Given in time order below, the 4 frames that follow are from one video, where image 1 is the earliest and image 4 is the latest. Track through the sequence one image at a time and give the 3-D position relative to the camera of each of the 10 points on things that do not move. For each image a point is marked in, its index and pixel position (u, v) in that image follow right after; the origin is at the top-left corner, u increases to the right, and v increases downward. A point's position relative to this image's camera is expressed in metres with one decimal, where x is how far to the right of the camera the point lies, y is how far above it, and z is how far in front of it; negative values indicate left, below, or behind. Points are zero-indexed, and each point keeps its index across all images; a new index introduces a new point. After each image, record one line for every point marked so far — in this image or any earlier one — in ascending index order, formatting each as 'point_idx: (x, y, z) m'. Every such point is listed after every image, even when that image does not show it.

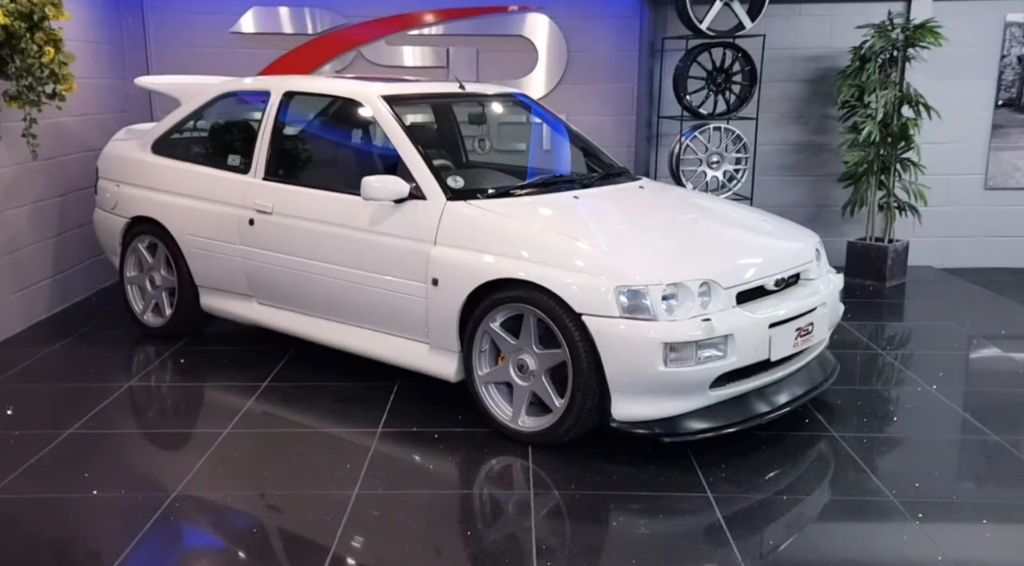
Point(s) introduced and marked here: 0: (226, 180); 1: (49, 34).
0: (-1.5, +0.5, +3.9) m
1: (-2.4, +1.3, +3.7) m
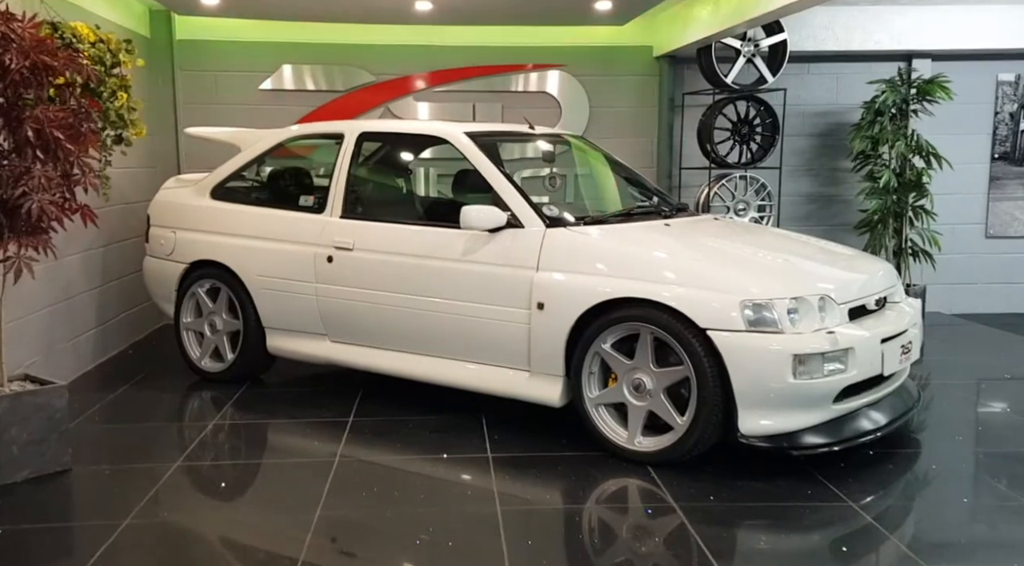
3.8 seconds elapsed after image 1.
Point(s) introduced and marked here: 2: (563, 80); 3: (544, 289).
0: (-1.1, +0.3, +3.9) m
1: (-2.0, +1.1, +3.8) m
2: (+0.4, +1.8, +6.3) m
3: (+0.1, 0.0, +3.1) m
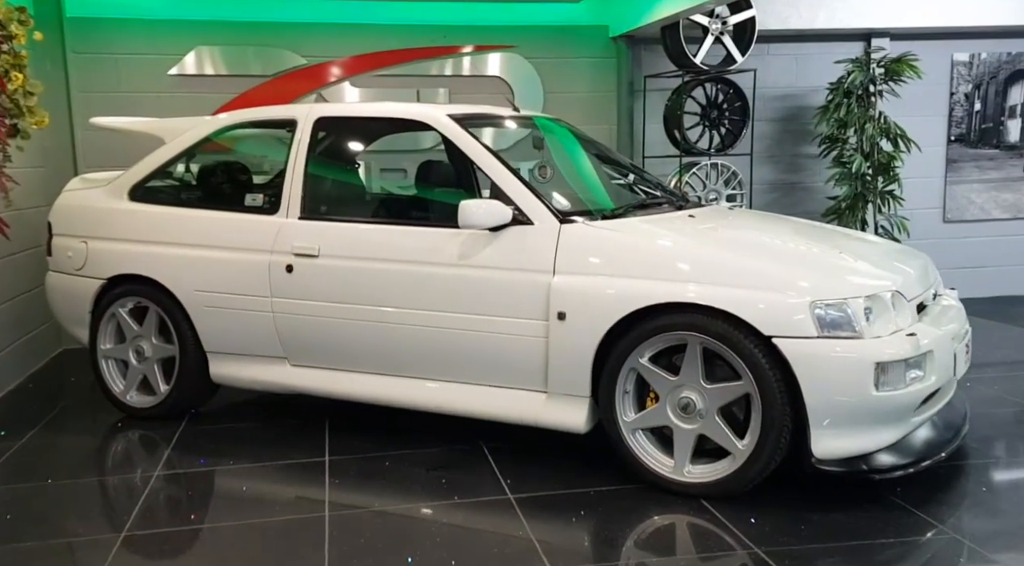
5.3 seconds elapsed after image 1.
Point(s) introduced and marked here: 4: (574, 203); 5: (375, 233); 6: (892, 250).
0: (-1.2, +0.3, +3.3) m
1: (-2.1, +1.0, +3.0) m
2: (0.0, +1.8, +5.9) m
3: (+0.2, 0.0, +2.7) m
4: (+0.2, +0.3, +2.9) m
5: (-0.6, +0.2, +3.0) m
6: (+1.5, +0.1, +3.0) m
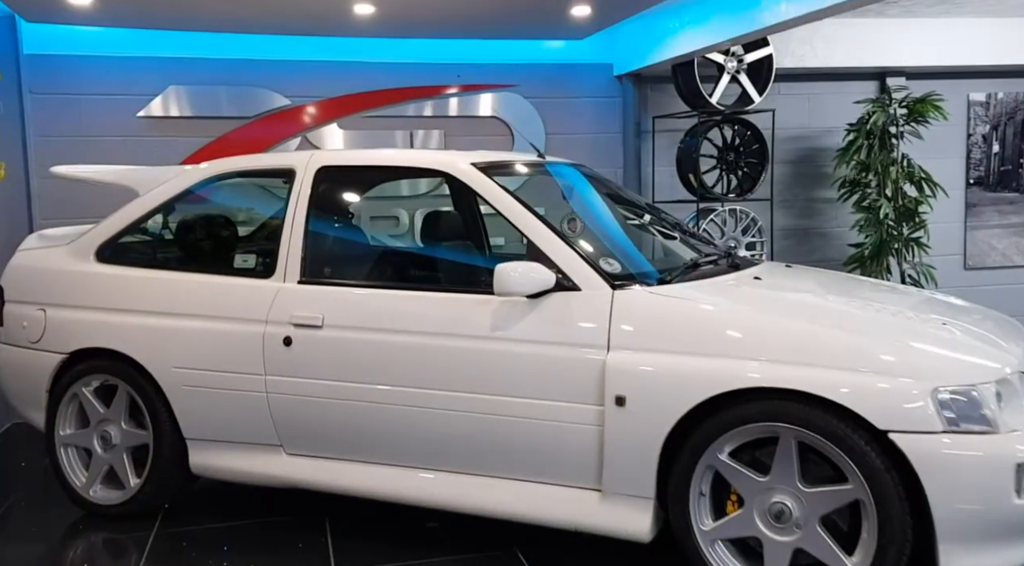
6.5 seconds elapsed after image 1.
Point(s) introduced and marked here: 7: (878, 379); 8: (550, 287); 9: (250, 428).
0: (-1.1, 0.0, +2.8) m
1: (-1.9, +0.7, +2.5) m
2: (0.0, +1.4, +5.5) m
3: (+0.3, -0.3, +2.2) m
4: (+0.4, +0.1, +2.5) m
5: (-0.4, -0.1, +2.6) m
6: (+1.7, -0.1, +2.6) m
7: (+1.0, -0.3, +1.9) m
8: (+0.1, 0.0, +2.4) m
9: (-1.0, -0.6, +2.8) m
